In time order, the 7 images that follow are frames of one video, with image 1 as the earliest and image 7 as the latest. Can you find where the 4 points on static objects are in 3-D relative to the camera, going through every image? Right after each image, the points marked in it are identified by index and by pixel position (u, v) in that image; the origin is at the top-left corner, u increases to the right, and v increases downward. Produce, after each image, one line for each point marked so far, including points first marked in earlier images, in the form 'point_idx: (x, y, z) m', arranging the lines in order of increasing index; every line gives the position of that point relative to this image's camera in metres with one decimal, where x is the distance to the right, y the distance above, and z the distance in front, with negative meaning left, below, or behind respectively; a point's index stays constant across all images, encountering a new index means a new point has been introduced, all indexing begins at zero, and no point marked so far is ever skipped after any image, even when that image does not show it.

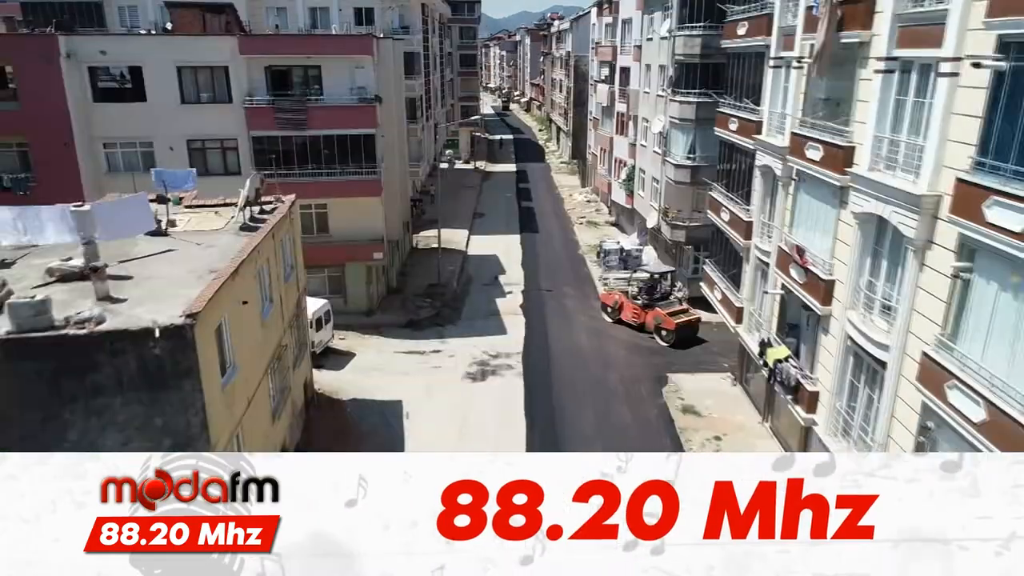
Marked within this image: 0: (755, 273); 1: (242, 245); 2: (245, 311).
0: (+7.2, +0.4, +20.2) m
1: (-6.7, +1.1, +17.1) m
2: (-6.0, -0.6, +15.6) m
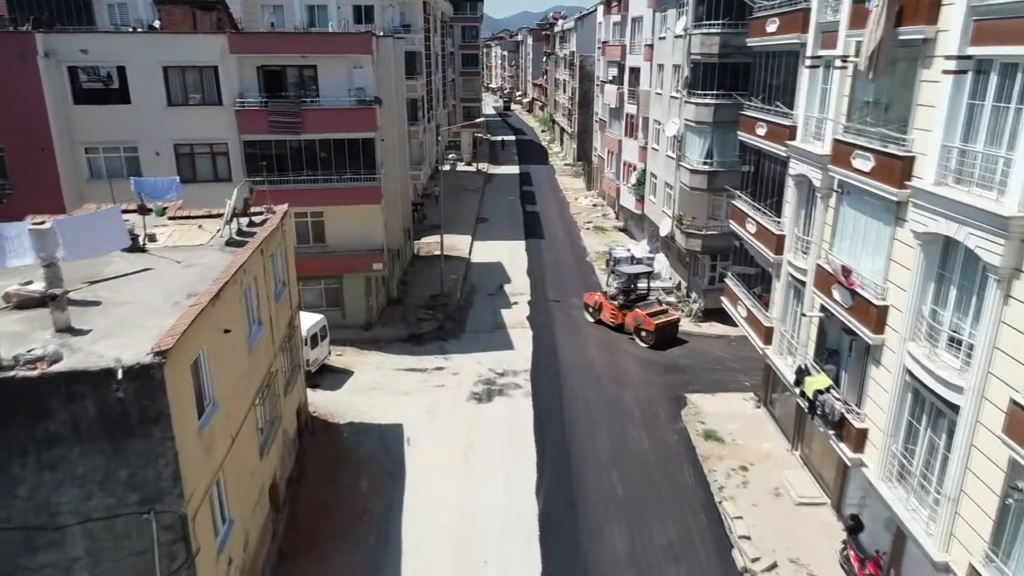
0: (+7.4, -0.1, +18.6) m
1: (-6.4, +0.6, +15.5) m
2: (-5.7, -1.1, +14.0) m
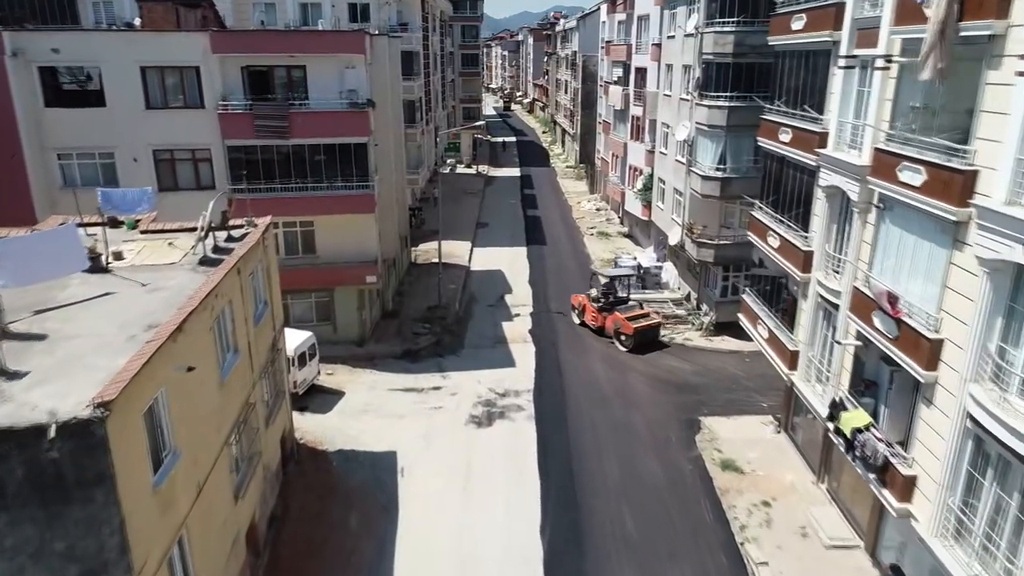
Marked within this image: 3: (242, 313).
0: (+7.5, -0.6, +17.0) m
1: (-6.3, +0.1, +13.9) m
2: (-5.7, -1.6, +12.4) m
3: (-6.1, -0.6, +15.6) m
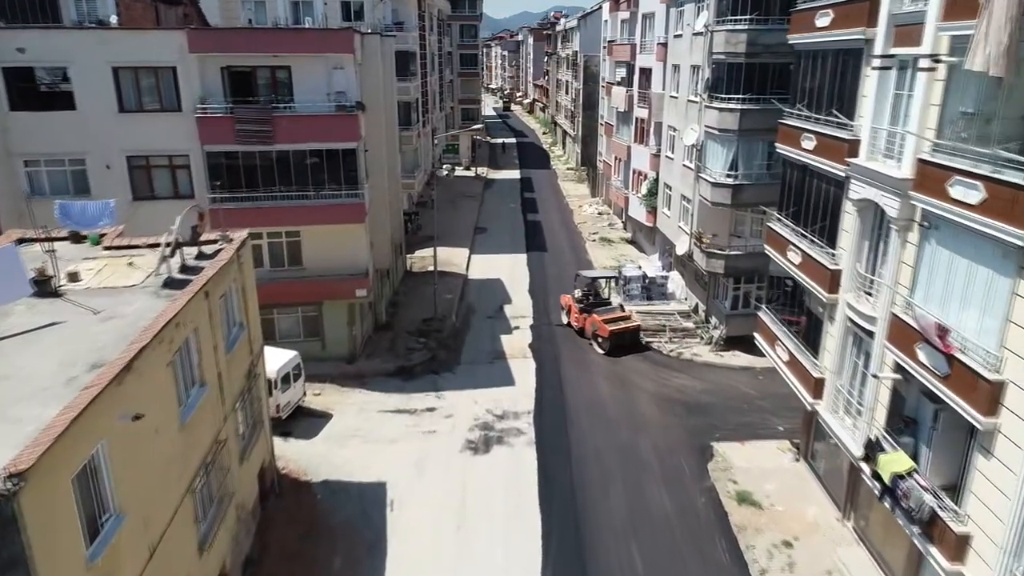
0: (+7.5, -1.1, +15.4) m
1: (-6.4, -0.4, +12.4) m
2: (-5.7, -2.2, +10.9) m
3: (-6.1, -1.1, +14.0) m
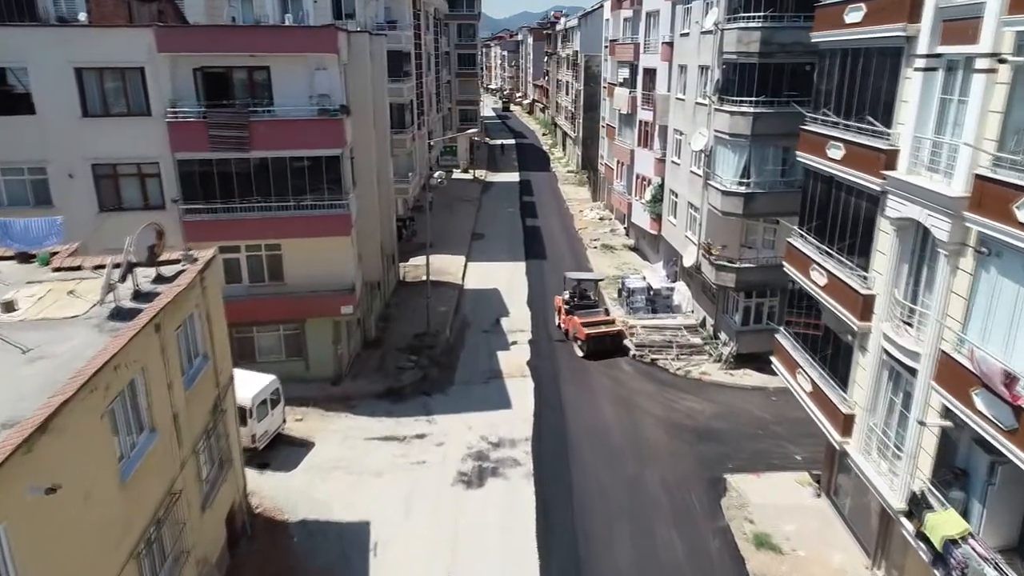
0: (+7.3, -1.7, +13.7) m
1: (-6.5, -1.0, +10.7) m
2: (-5.8, -2.7, +9.2) m
3: (-6.3, -1.6, +12.4) m
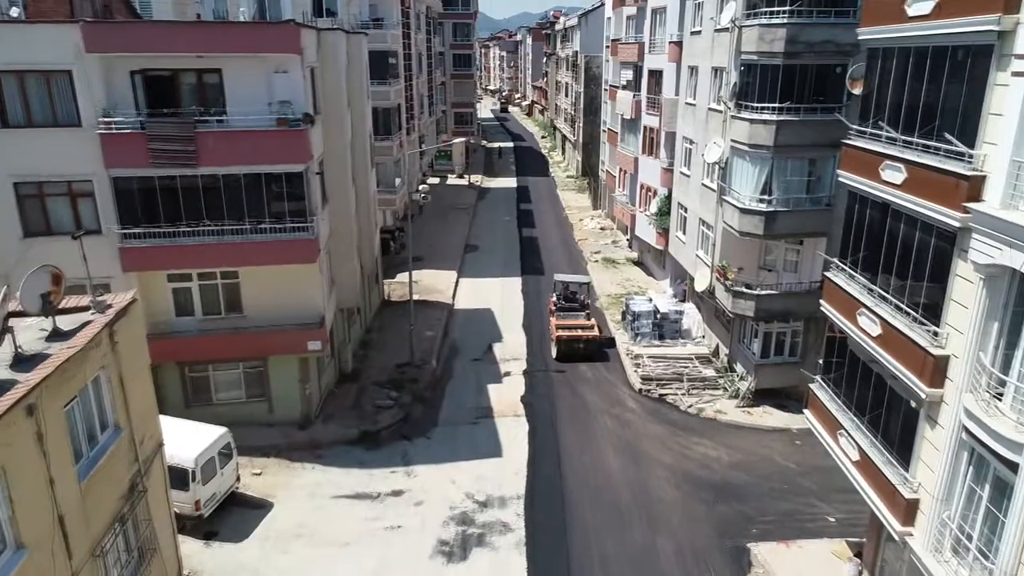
0: (+7.1, -2.7, +10.9) m
1: (-6.8, -2.0, +7.9) m
2: (-6.1, -3.7, +6.4) m
3: (-6.5, -2.6, +9.5) m
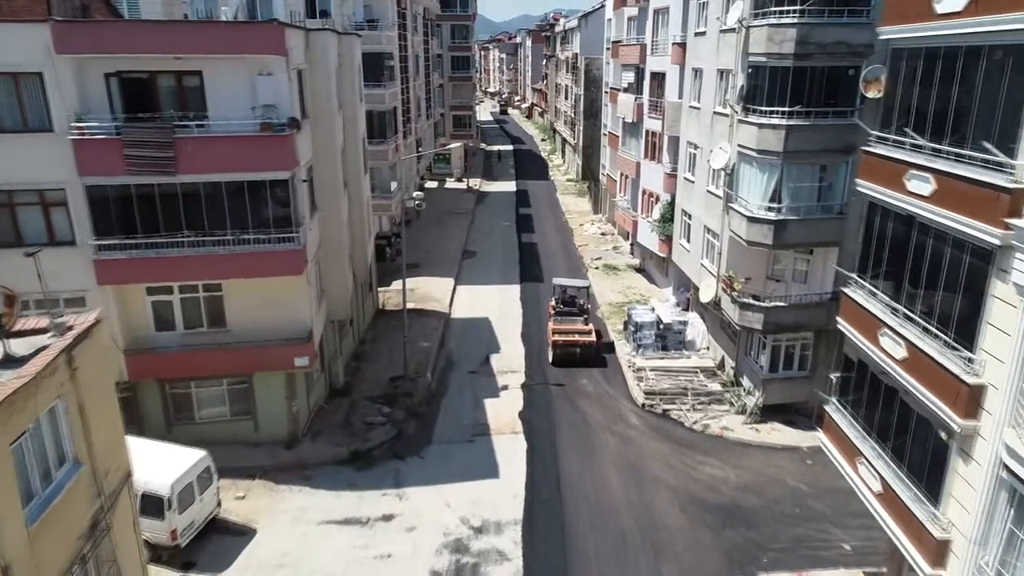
0: (+7.0, -3.0, +9.9) m
1: (-6.8, -2.3, +6.9) m
2: (-6.2, -4.0, +5.4) m
3: (-6.6, -2.9, +8.6) m
